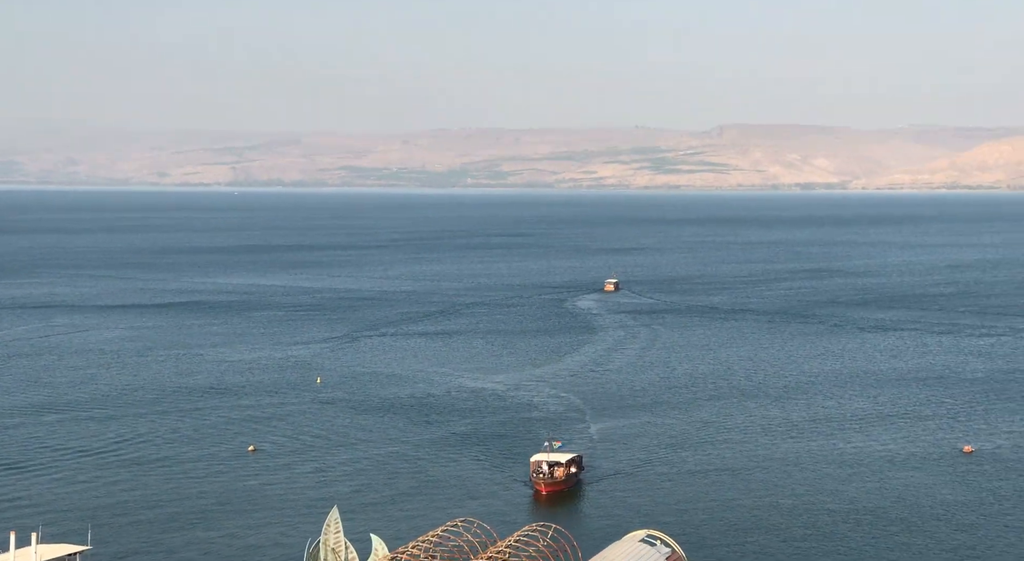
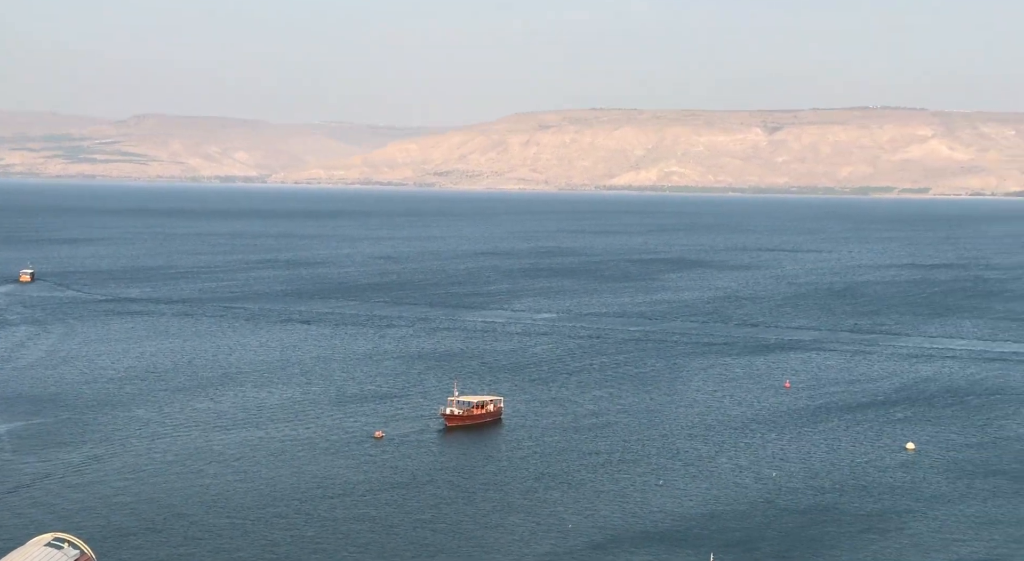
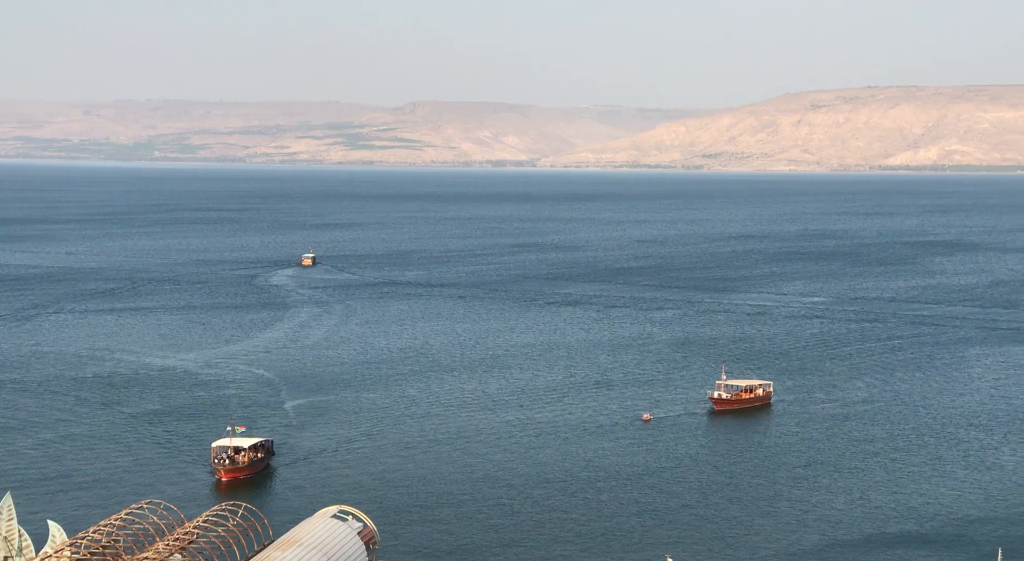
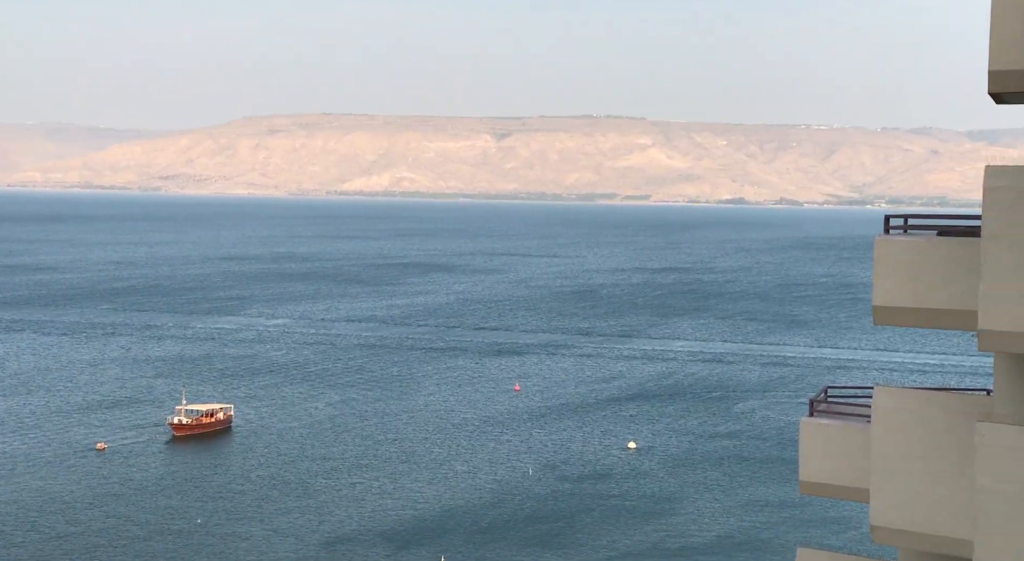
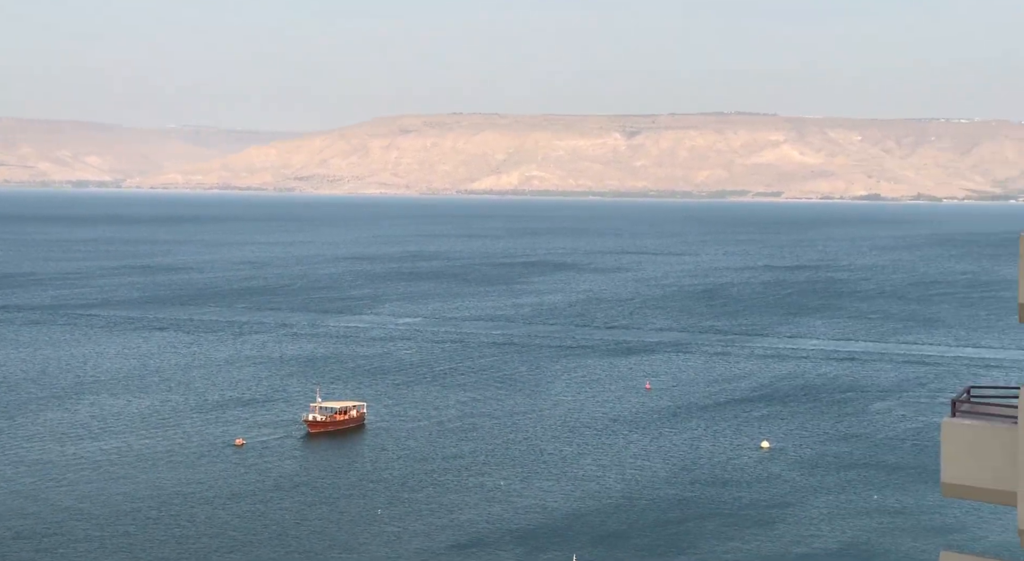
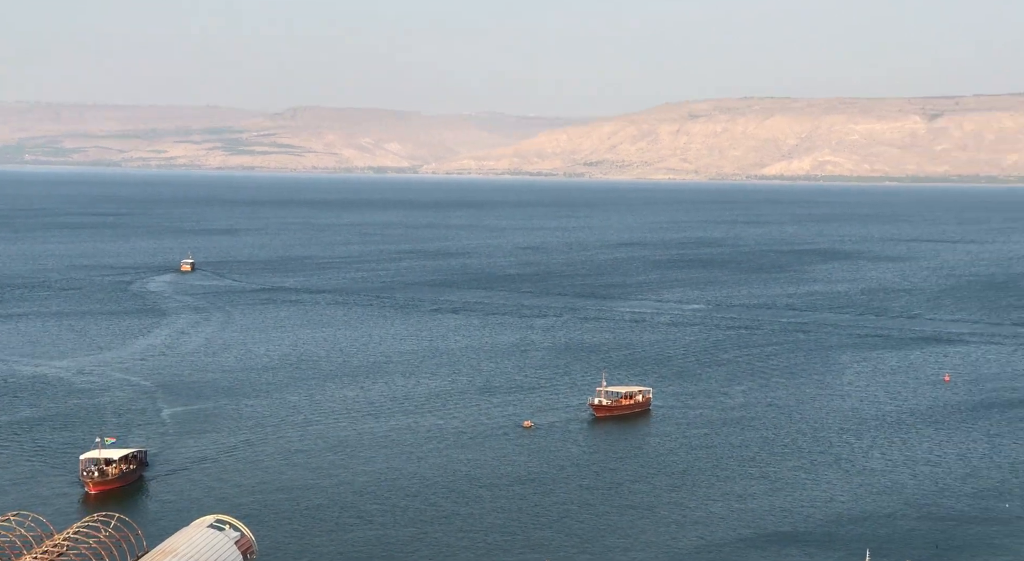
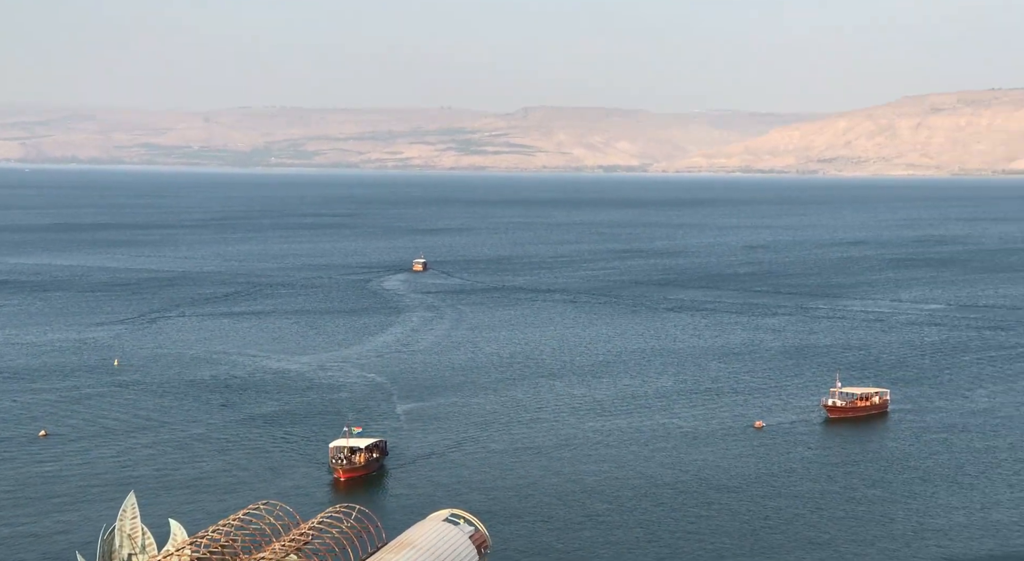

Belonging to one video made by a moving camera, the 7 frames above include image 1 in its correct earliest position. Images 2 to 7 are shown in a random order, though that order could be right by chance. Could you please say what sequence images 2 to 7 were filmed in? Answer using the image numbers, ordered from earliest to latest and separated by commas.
7, 3, 6, 2, 5, 4
